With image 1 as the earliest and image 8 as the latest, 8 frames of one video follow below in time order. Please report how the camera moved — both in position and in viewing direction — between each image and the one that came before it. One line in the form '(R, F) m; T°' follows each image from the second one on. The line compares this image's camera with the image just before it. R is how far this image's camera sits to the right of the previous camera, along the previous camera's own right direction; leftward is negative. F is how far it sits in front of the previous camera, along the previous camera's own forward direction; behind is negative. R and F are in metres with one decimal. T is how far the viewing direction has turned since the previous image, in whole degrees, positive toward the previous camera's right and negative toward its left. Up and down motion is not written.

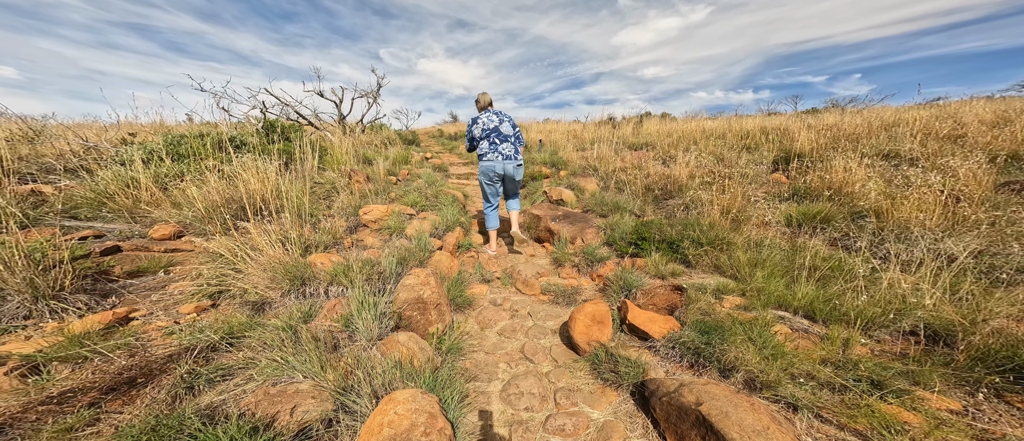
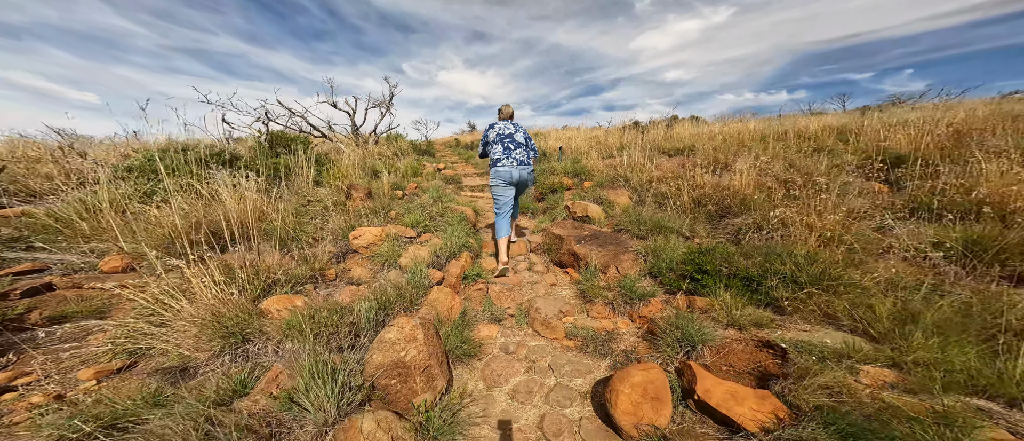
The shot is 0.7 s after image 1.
(+0.1, +0.9) m; -4°
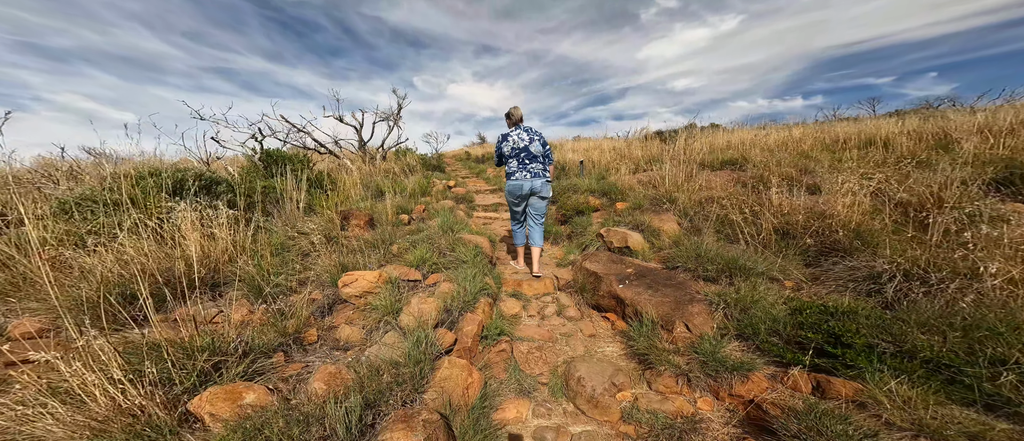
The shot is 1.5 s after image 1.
(-0.2, +0.9) m; -2°
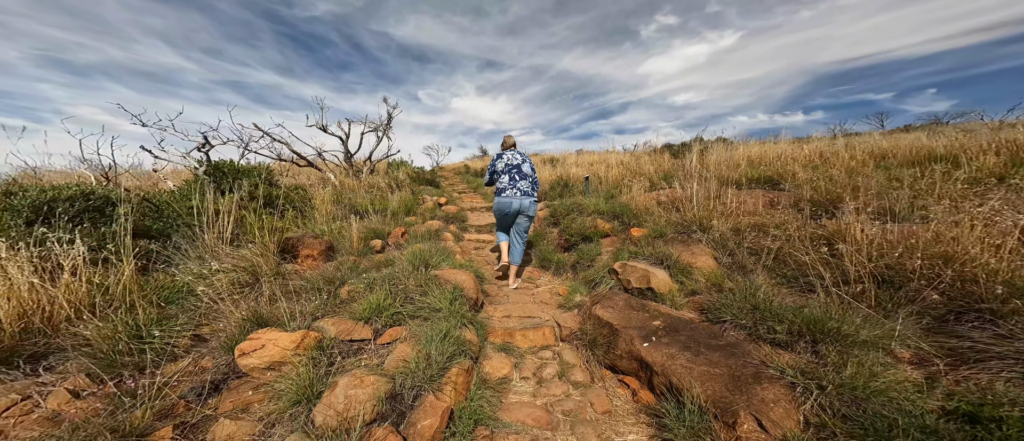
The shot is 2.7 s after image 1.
(+0.1, +1.0) m; 0°
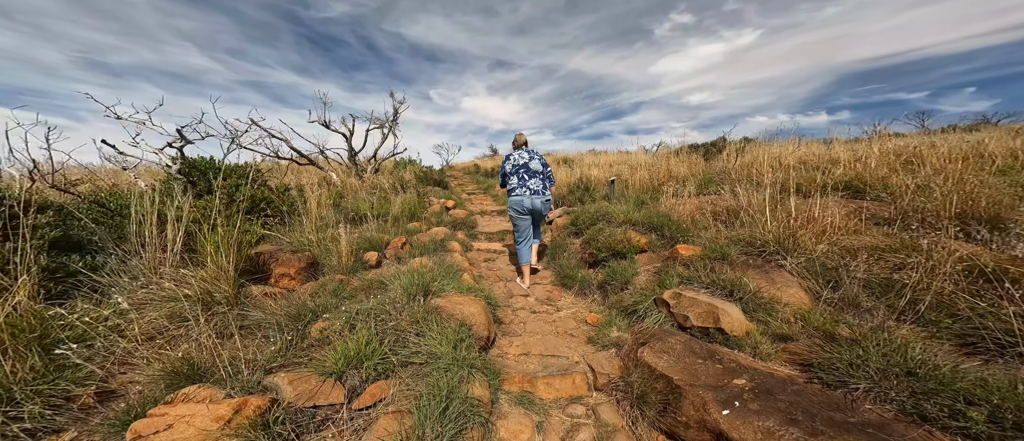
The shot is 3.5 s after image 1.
(-0.1, +0.8) m; -2°
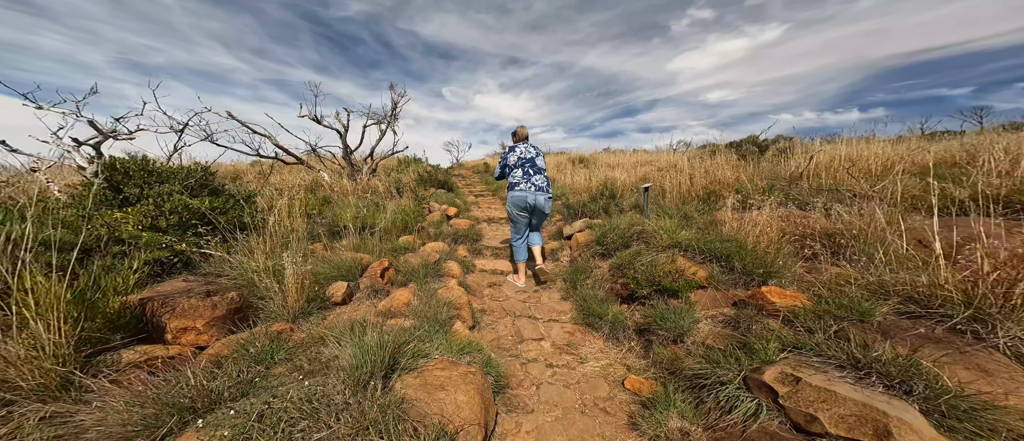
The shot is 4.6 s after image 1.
(0.0, +1.0) m; -2°
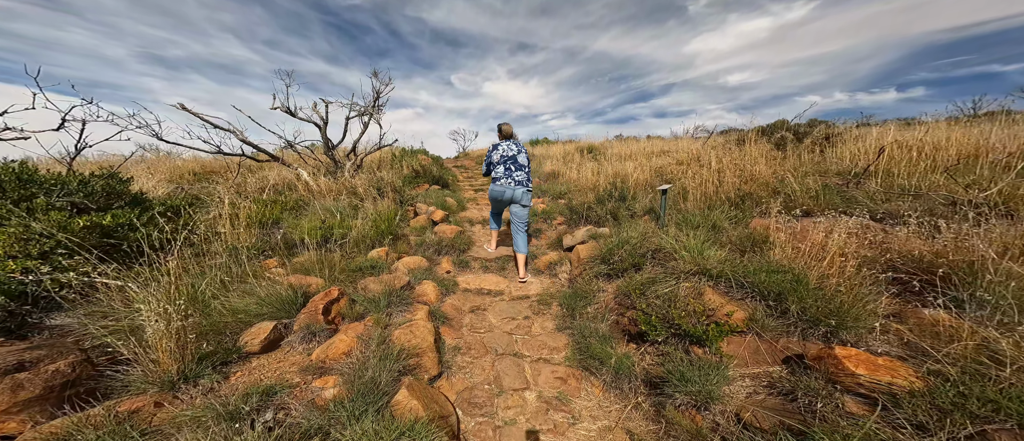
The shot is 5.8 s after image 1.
(+0.3, +0.8) m; -2°
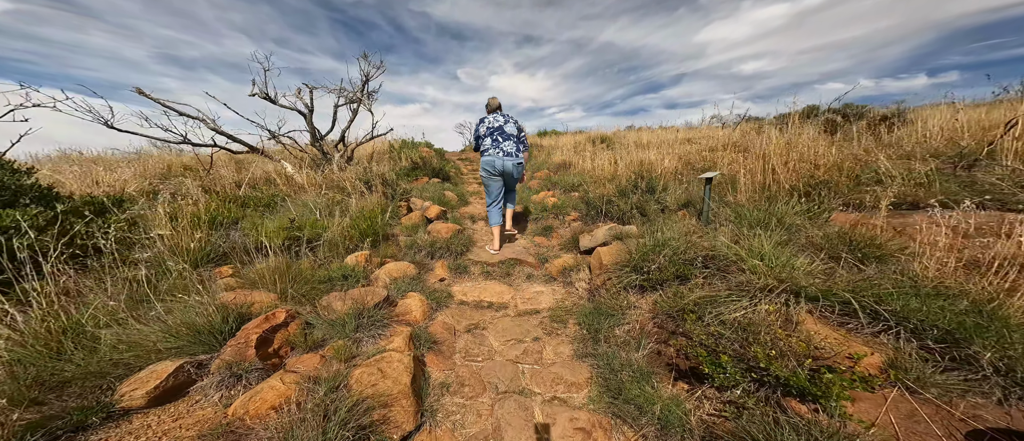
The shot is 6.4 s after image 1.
(0.0, +0.8) m; -1°
